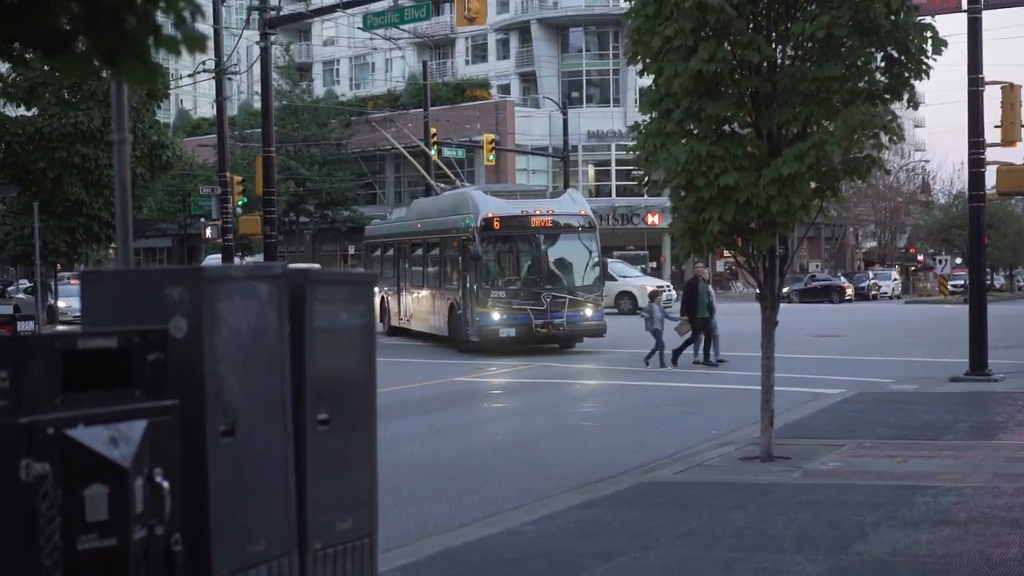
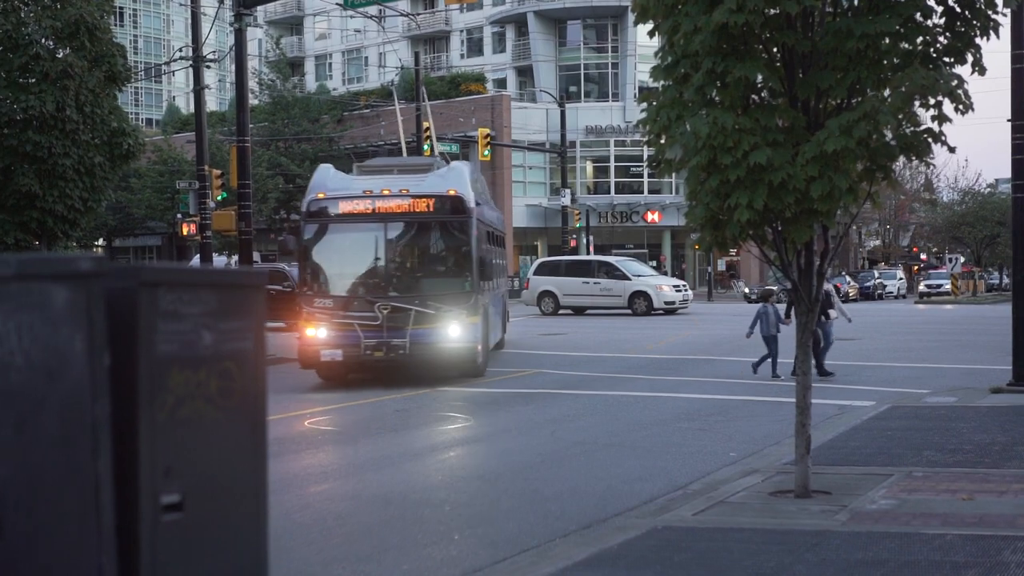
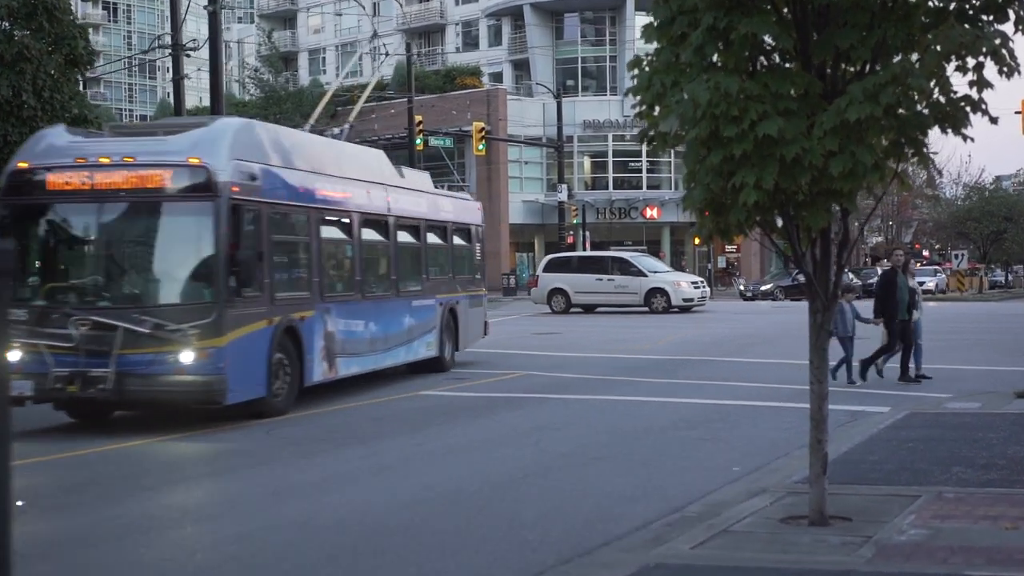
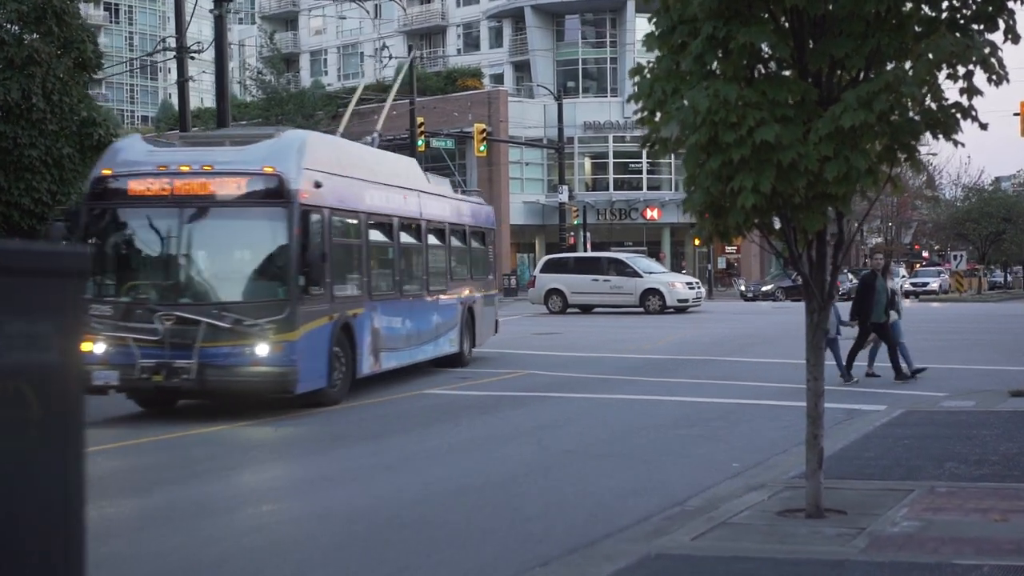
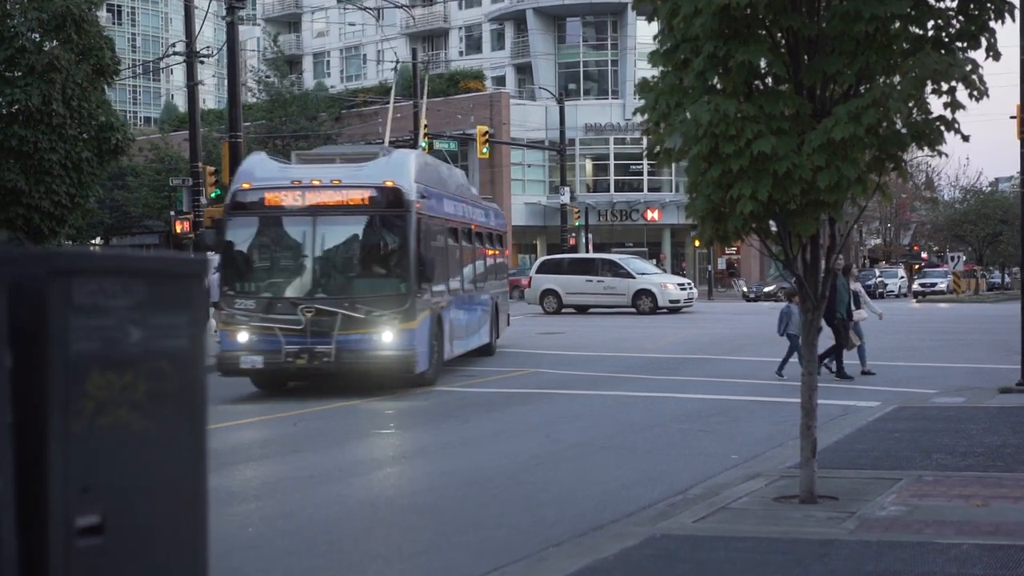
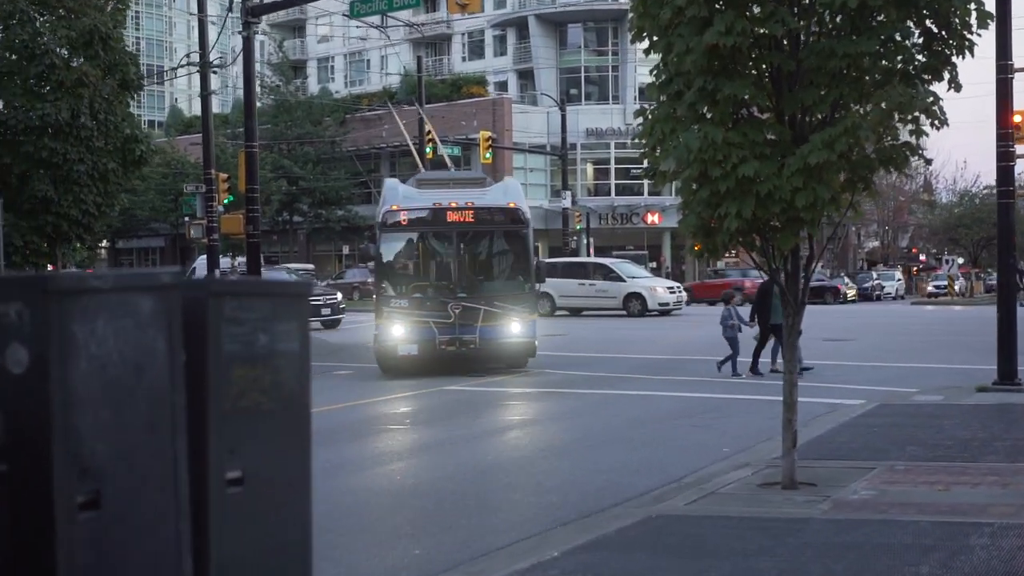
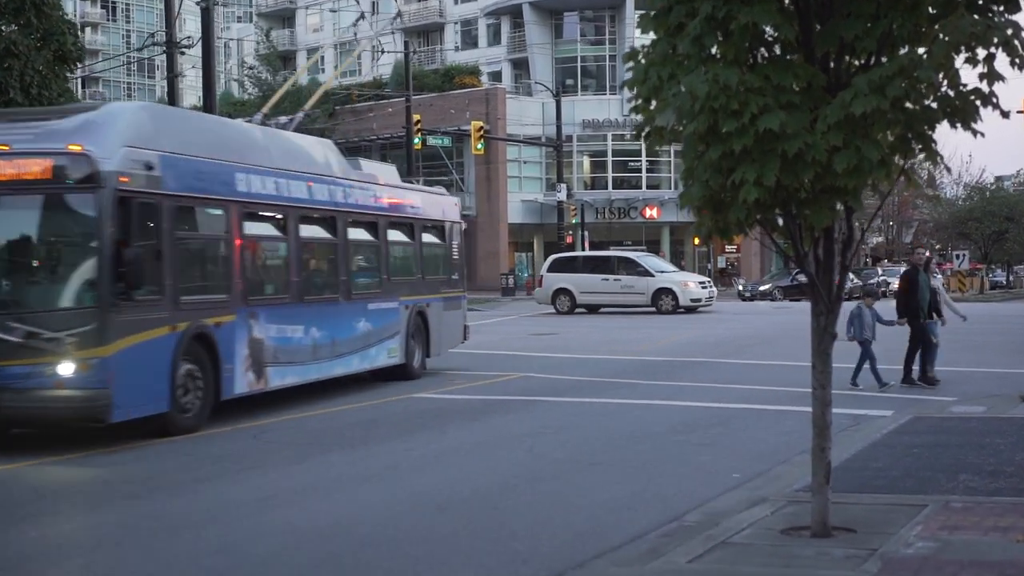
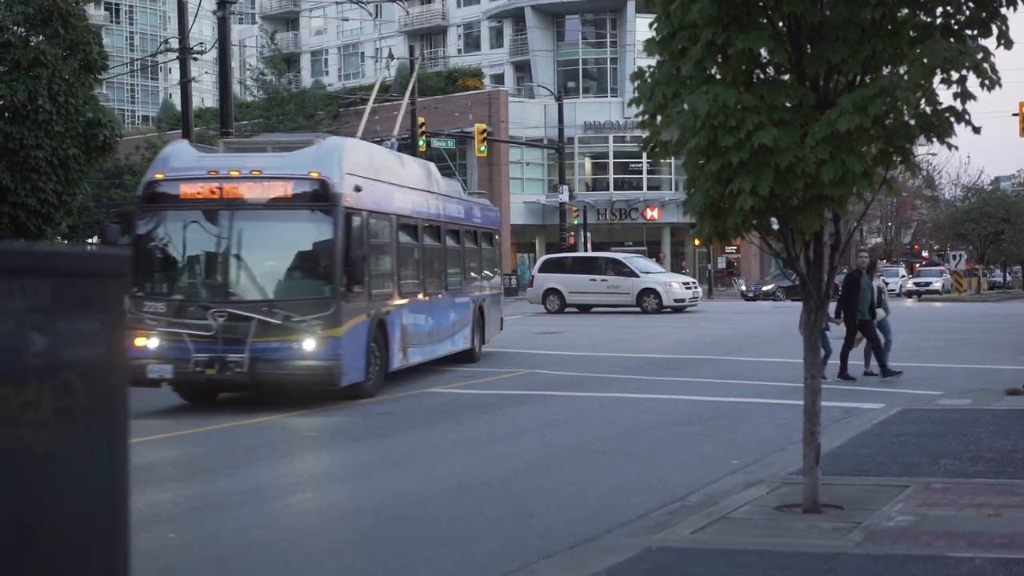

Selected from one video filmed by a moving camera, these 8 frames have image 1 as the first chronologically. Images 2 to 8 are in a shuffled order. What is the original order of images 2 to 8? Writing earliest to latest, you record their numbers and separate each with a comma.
6, 2, 5, 8, 4, 3, 7
